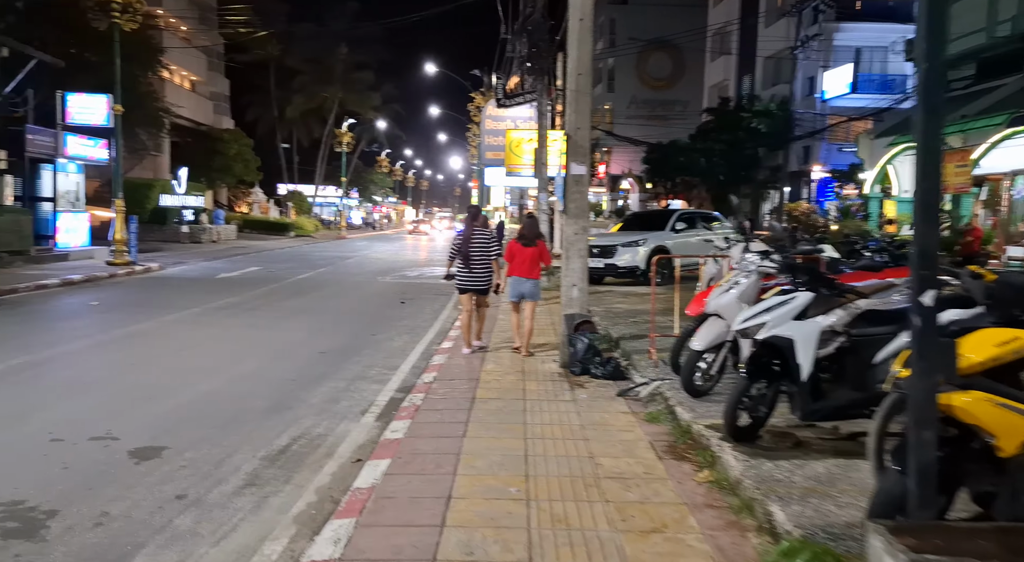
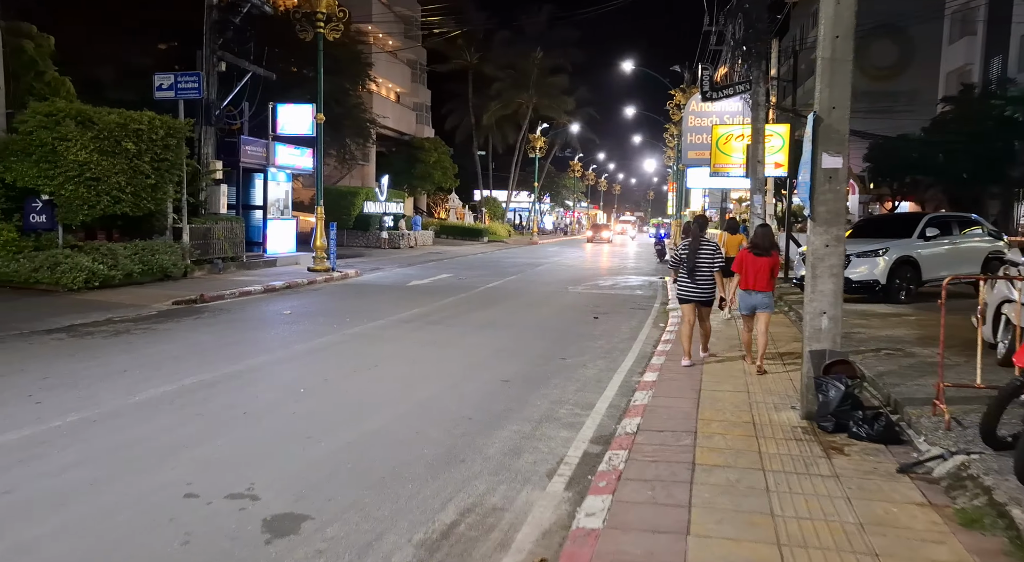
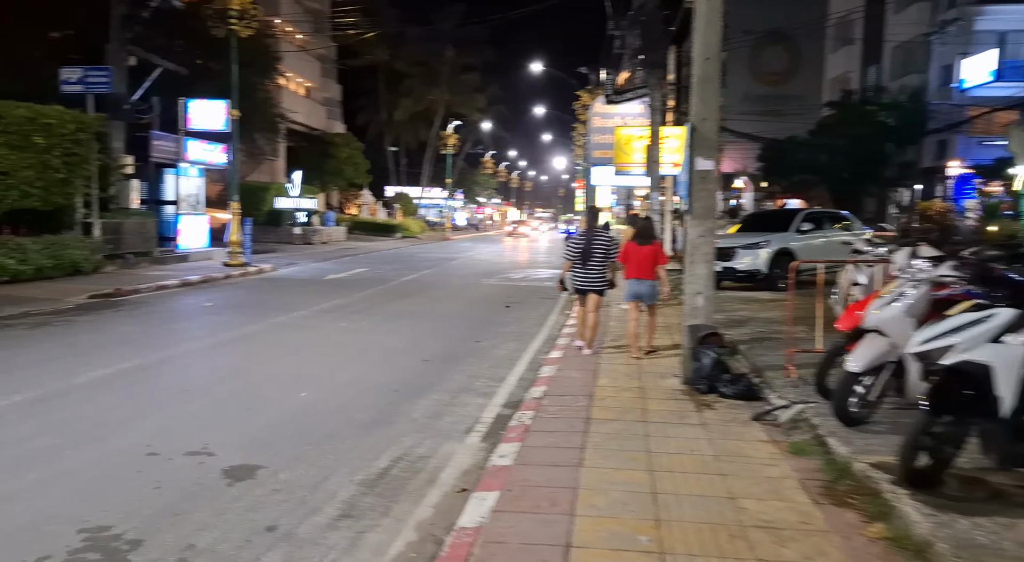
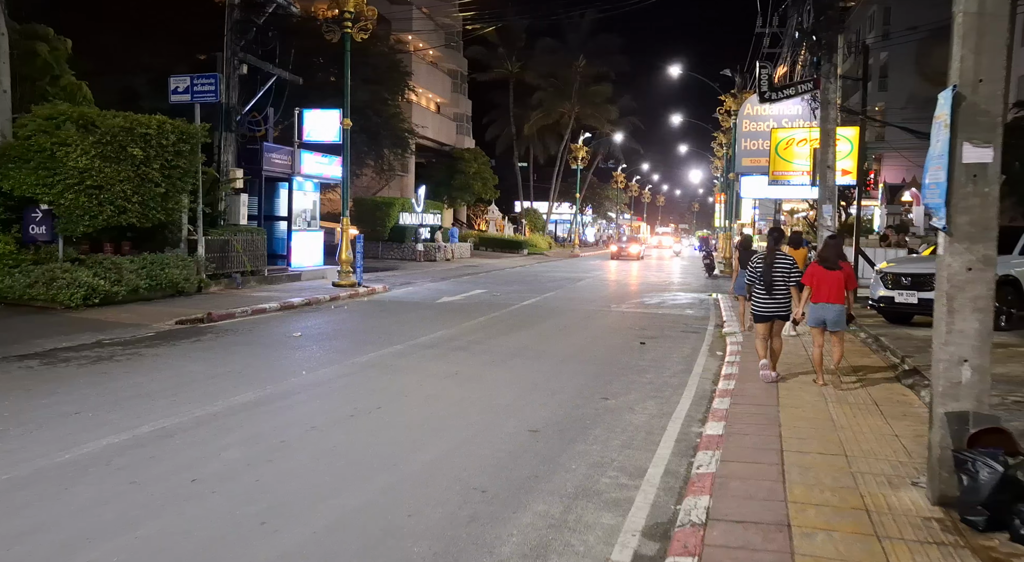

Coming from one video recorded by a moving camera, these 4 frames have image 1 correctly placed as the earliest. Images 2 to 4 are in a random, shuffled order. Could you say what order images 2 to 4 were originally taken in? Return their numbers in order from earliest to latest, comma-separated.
3, 2, 4
